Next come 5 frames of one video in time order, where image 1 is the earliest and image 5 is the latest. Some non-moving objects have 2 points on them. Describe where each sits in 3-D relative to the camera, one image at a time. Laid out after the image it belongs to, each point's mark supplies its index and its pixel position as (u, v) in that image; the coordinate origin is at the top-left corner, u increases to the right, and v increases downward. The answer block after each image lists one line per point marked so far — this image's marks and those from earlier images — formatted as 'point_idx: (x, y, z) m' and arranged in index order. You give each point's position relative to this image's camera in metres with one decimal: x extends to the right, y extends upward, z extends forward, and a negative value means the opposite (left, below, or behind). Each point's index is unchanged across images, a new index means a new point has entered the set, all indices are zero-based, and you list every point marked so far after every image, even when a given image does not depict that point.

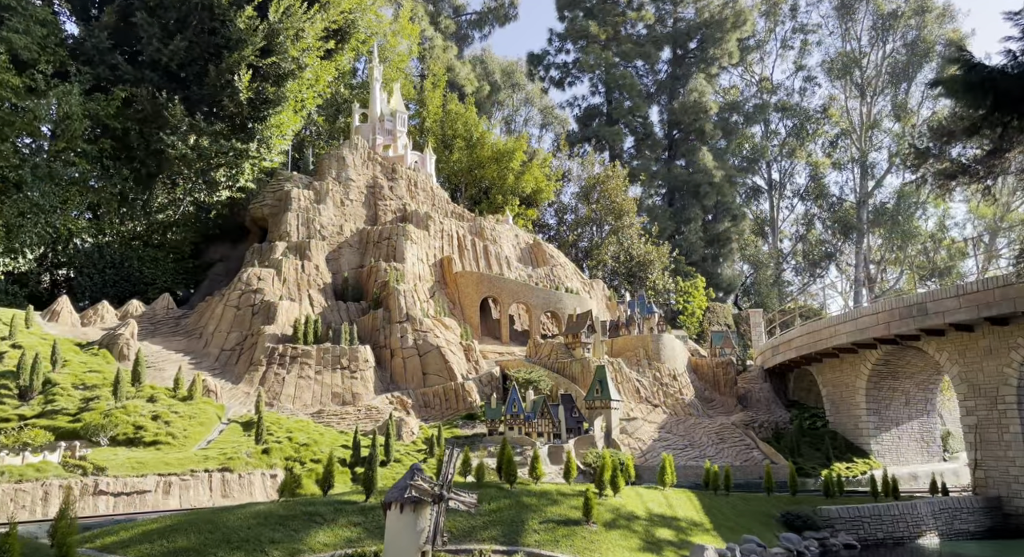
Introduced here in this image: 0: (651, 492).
0: (+3.4, -5.3, +19.1) m
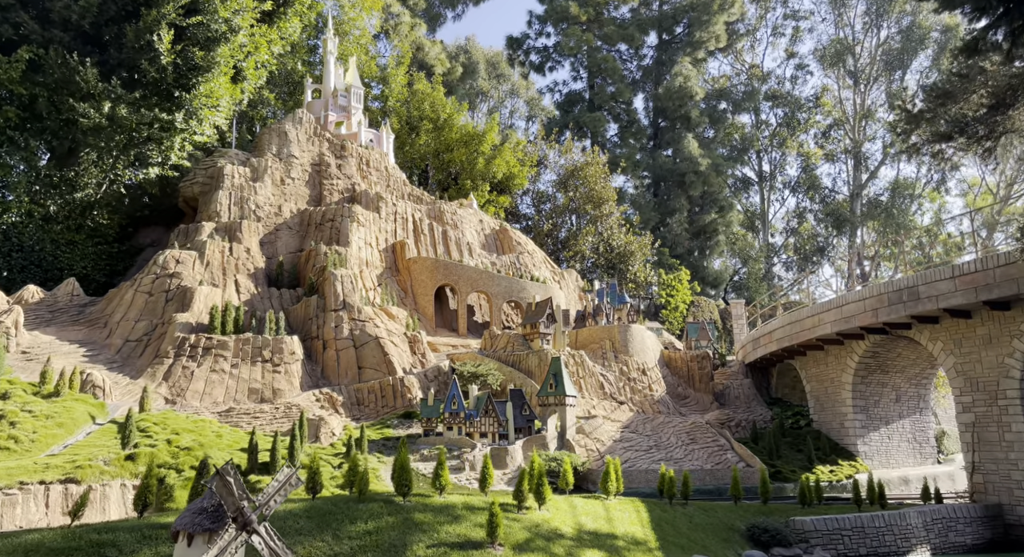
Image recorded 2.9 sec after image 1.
0: (+1.5, -4.7, +16.1) m
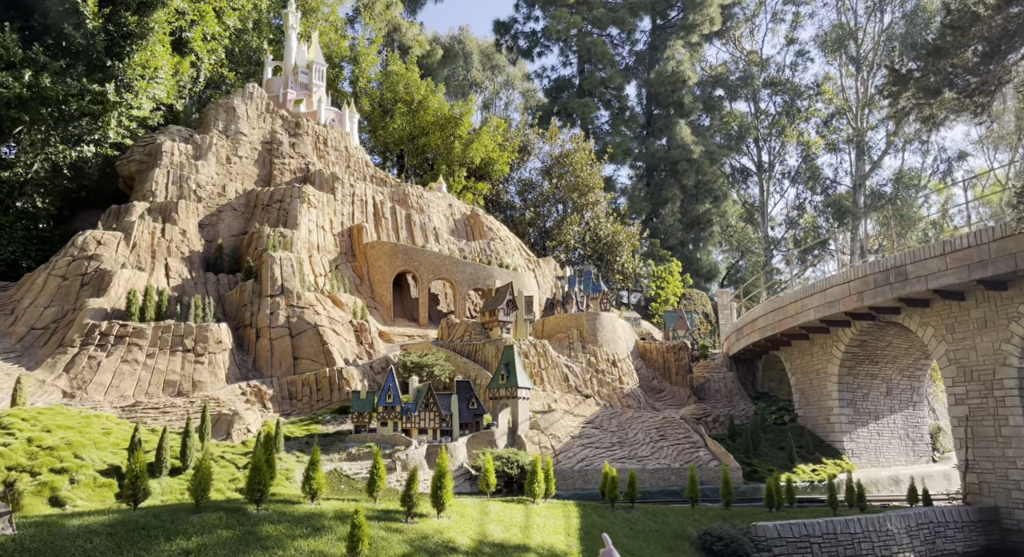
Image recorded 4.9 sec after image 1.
0: (-0.2, -4.2, +13.7) m
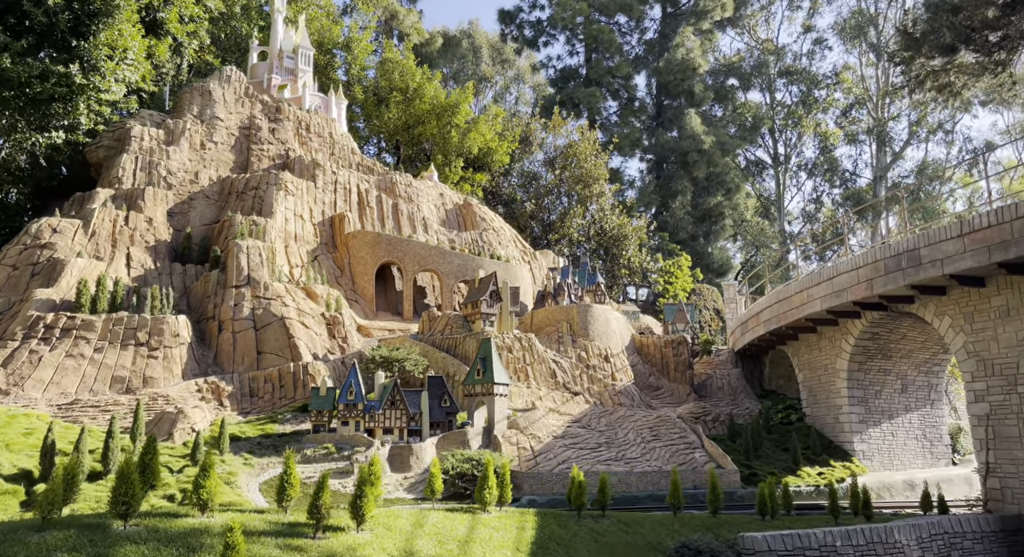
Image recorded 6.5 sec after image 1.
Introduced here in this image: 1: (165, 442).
0: (-1.1, -3.8, +12.0) m
1: (-8.0, -3.7, +17.6) m
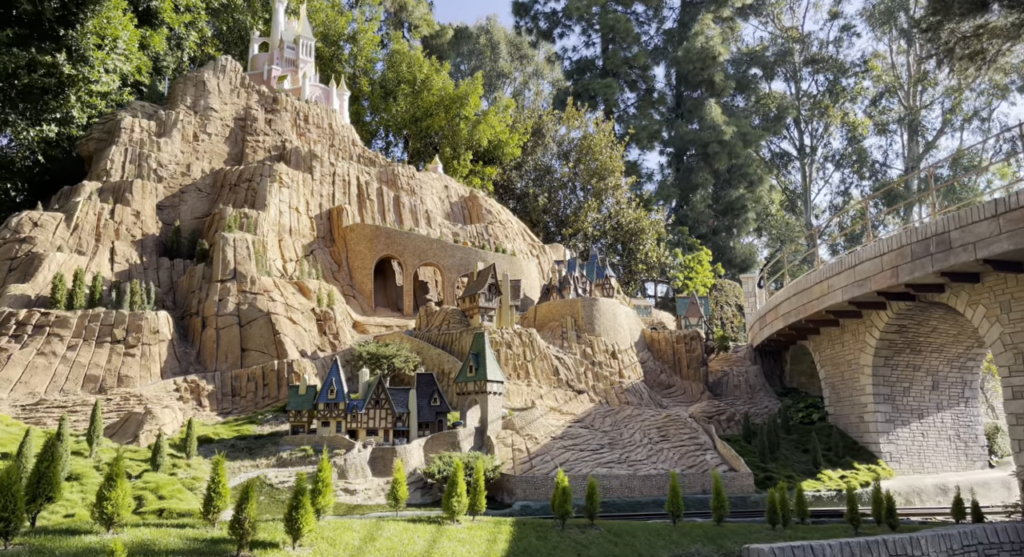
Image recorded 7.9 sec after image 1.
0: (-1.6, -3.6, +10.7) m
1: (-8.3, -3.6, +16.5) m
